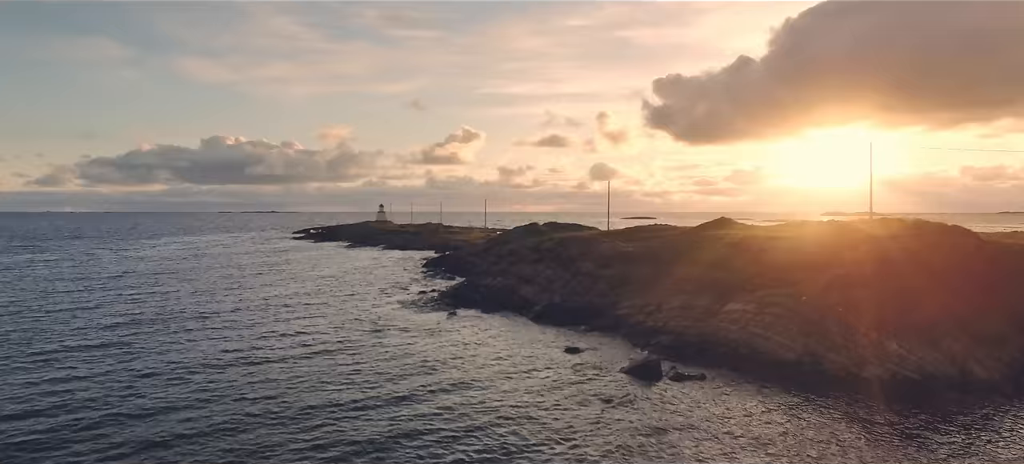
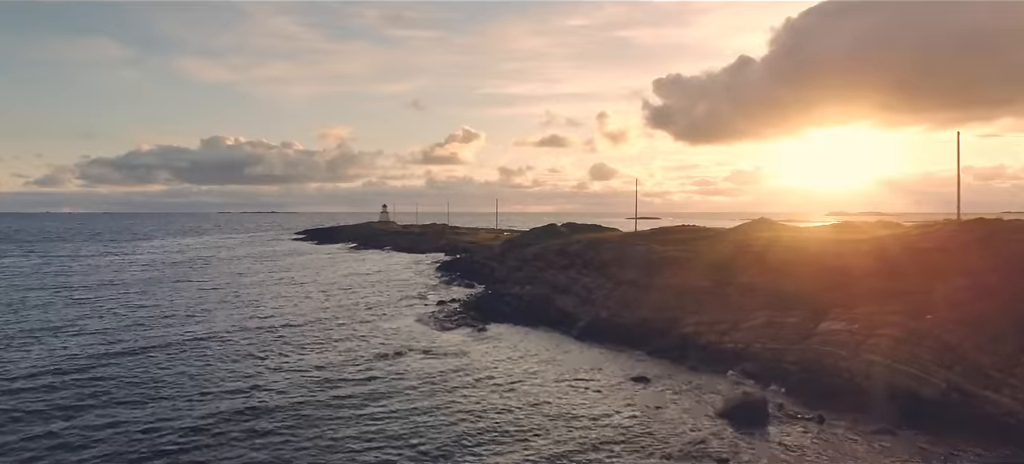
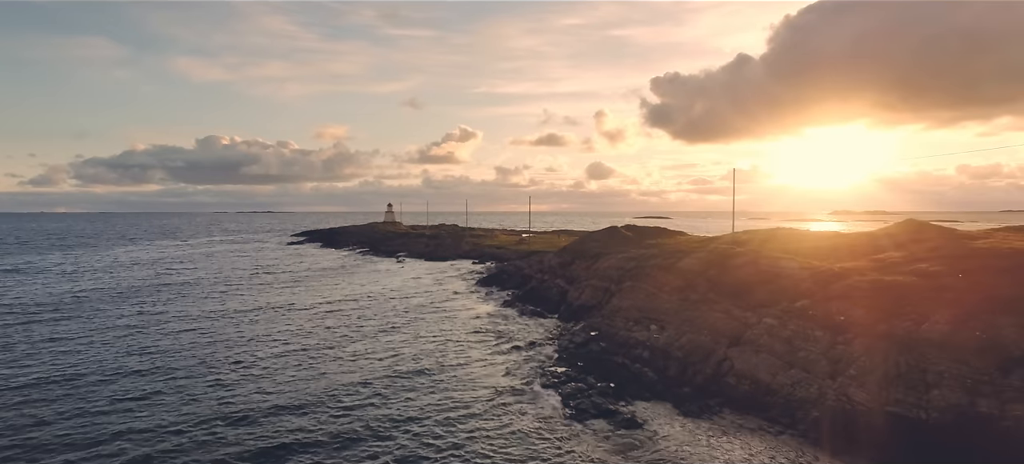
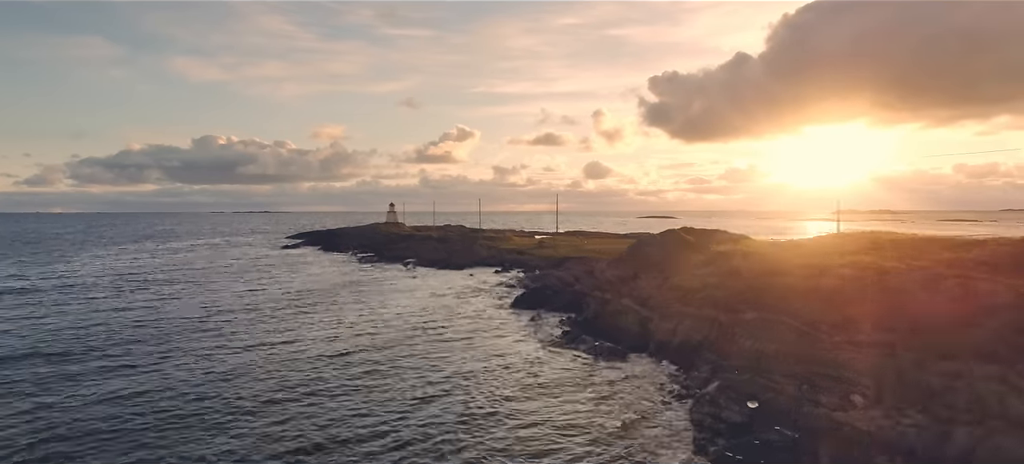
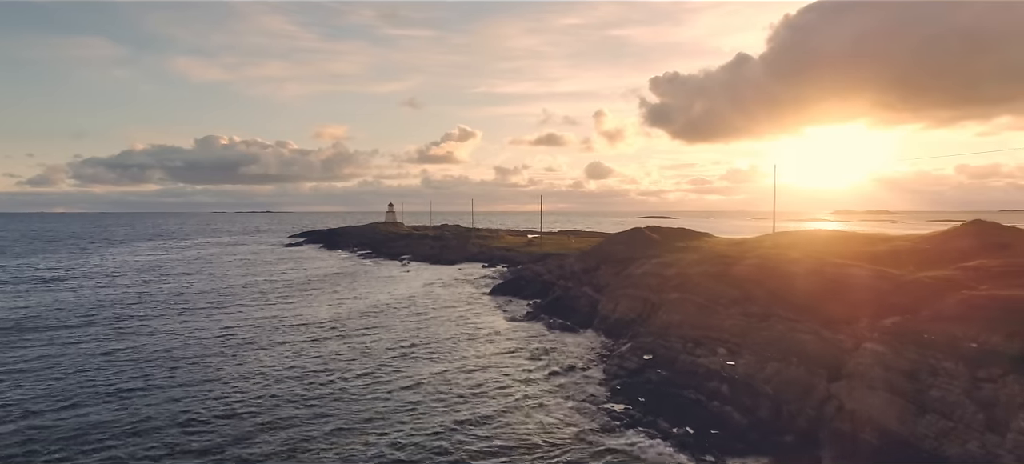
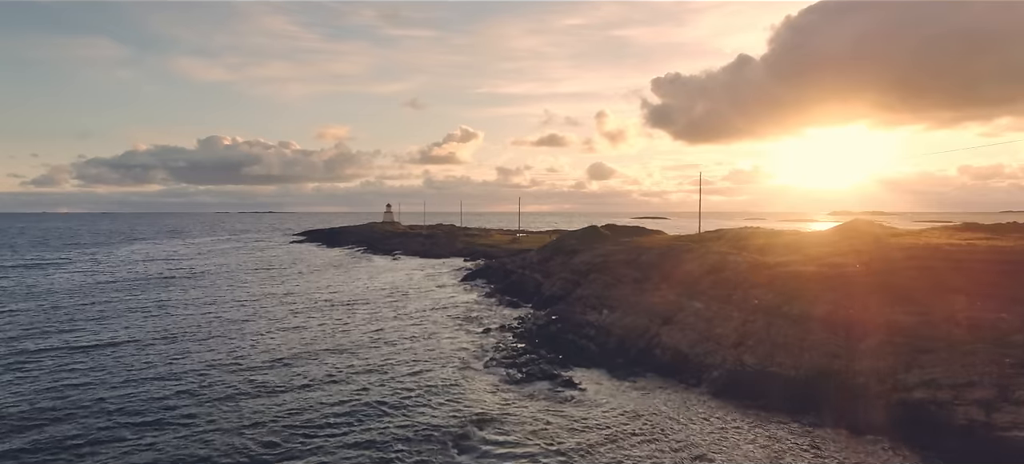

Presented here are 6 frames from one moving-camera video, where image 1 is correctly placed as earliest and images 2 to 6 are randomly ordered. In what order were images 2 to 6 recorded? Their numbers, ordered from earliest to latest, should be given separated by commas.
2, 6, 3, 5, 4
